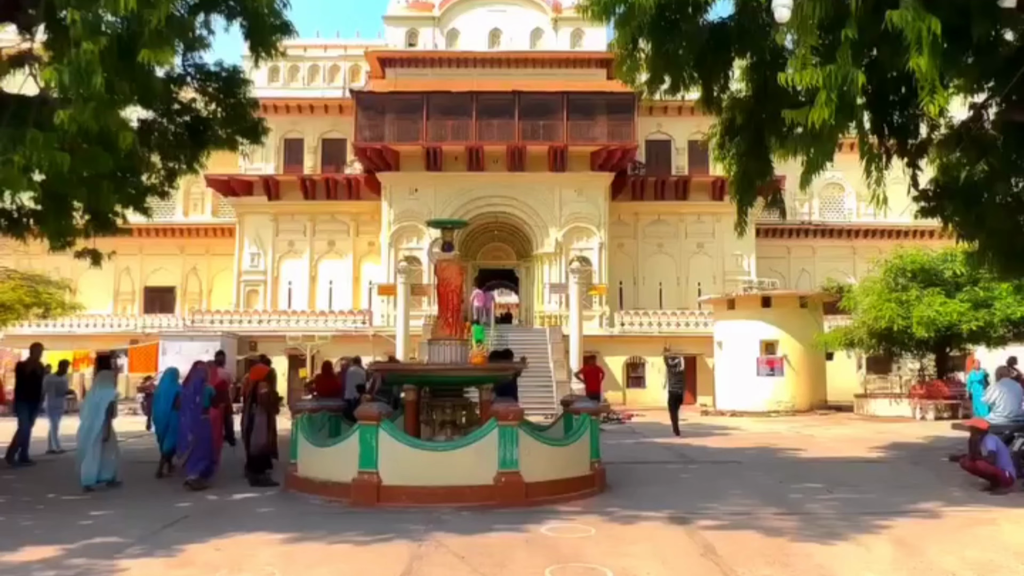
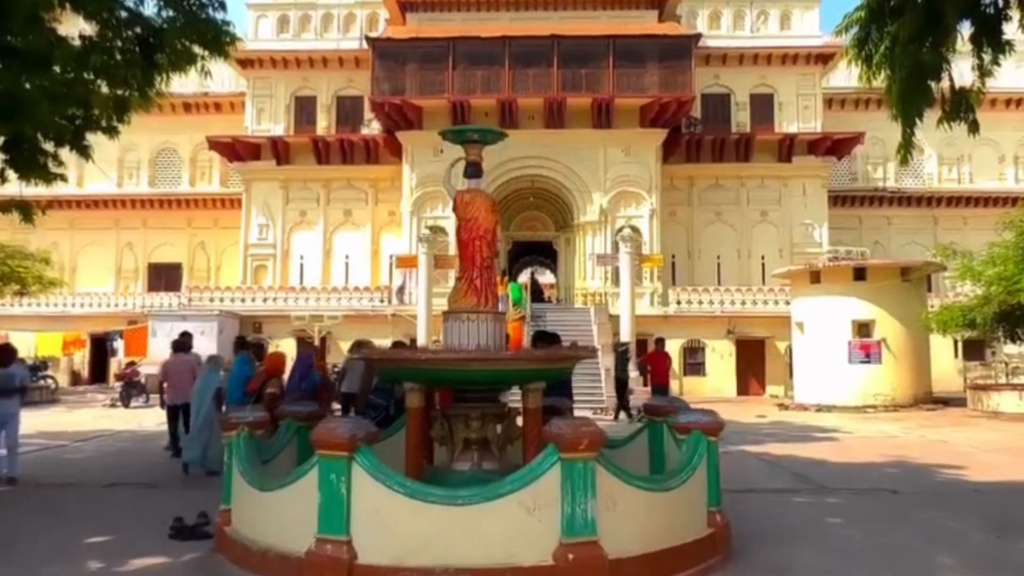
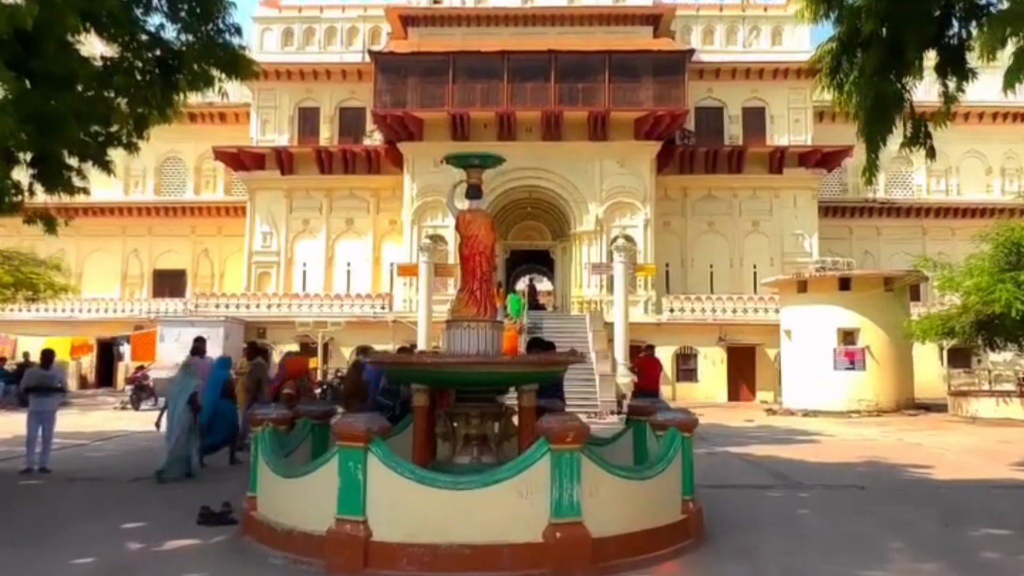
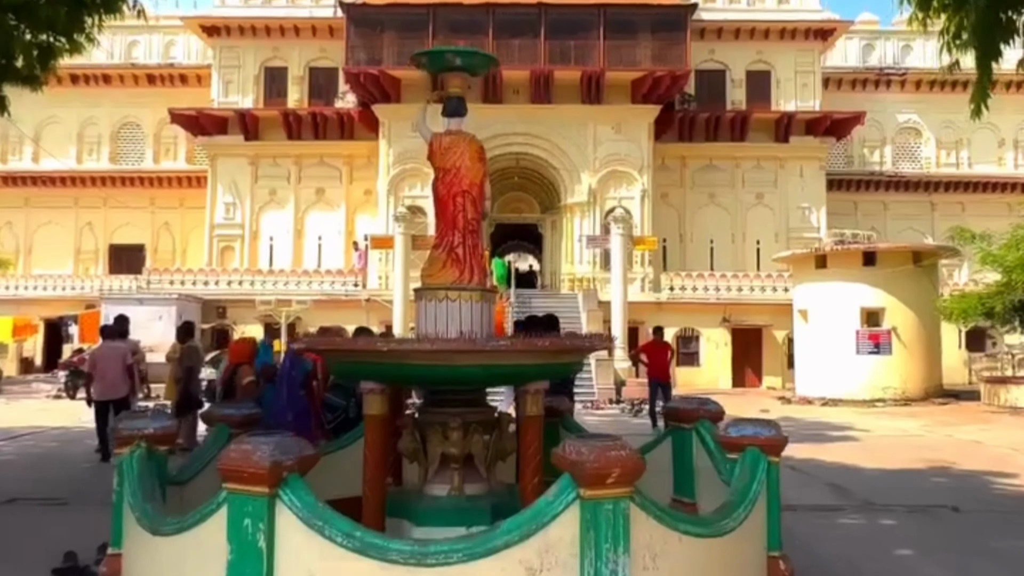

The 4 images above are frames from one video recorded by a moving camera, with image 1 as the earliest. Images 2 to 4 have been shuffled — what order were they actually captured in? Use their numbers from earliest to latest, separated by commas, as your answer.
3, 2, 4
